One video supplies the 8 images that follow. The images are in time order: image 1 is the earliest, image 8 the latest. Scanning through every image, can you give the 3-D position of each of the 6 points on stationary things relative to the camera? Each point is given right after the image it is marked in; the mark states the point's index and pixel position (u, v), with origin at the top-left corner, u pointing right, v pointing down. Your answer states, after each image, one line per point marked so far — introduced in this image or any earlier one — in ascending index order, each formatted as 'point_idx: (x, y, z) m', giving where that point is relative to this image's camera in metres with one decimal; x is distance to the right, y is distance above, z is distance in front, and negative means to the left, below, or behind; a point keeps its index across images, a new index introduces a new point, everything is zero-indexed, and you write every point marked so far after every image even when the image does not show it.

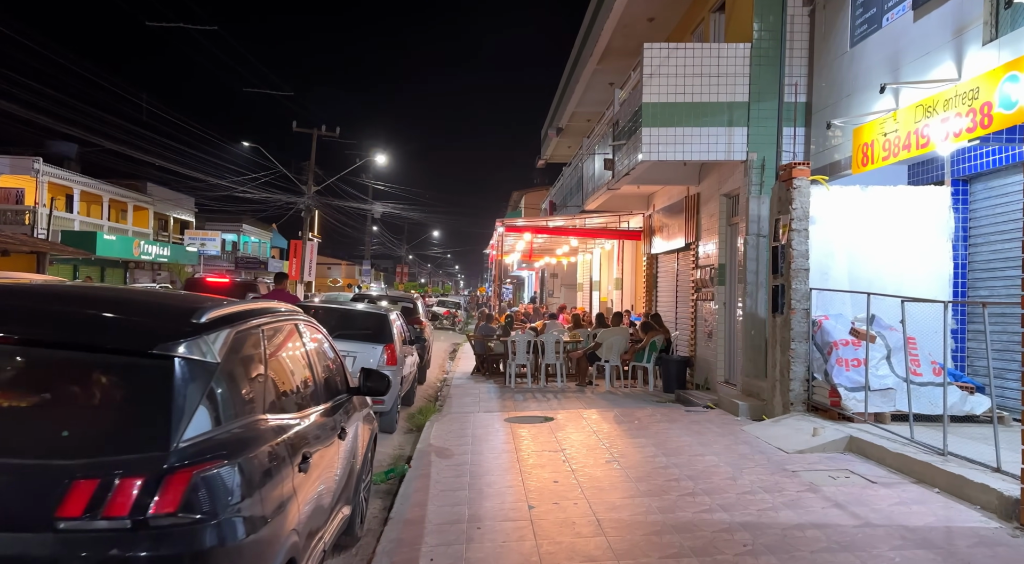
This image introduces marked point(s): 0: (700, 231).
0: (+3.2, +0.8, +12.5) m
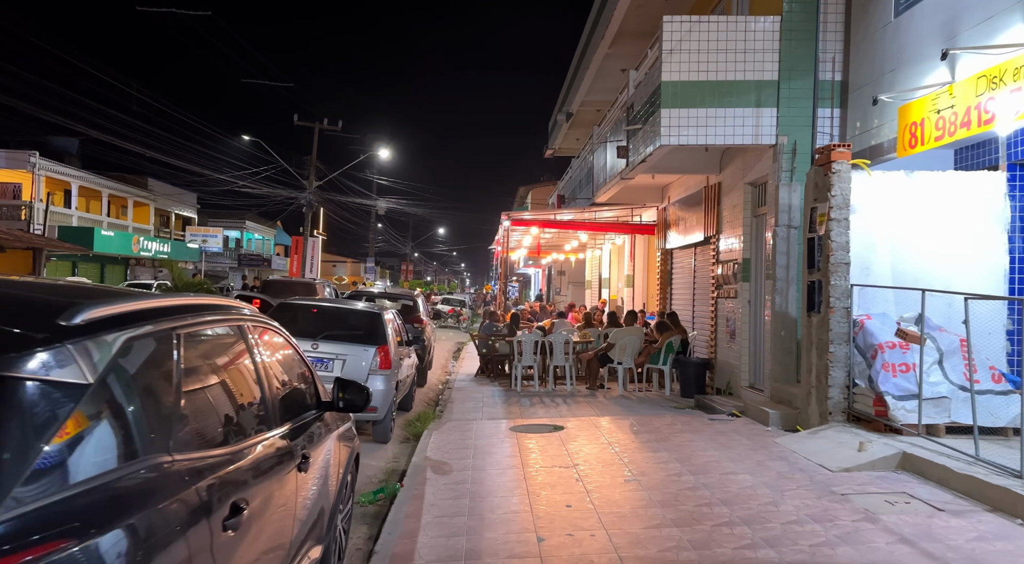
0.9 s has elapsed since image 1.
0: (+3.3, +0.9, +11.6) m
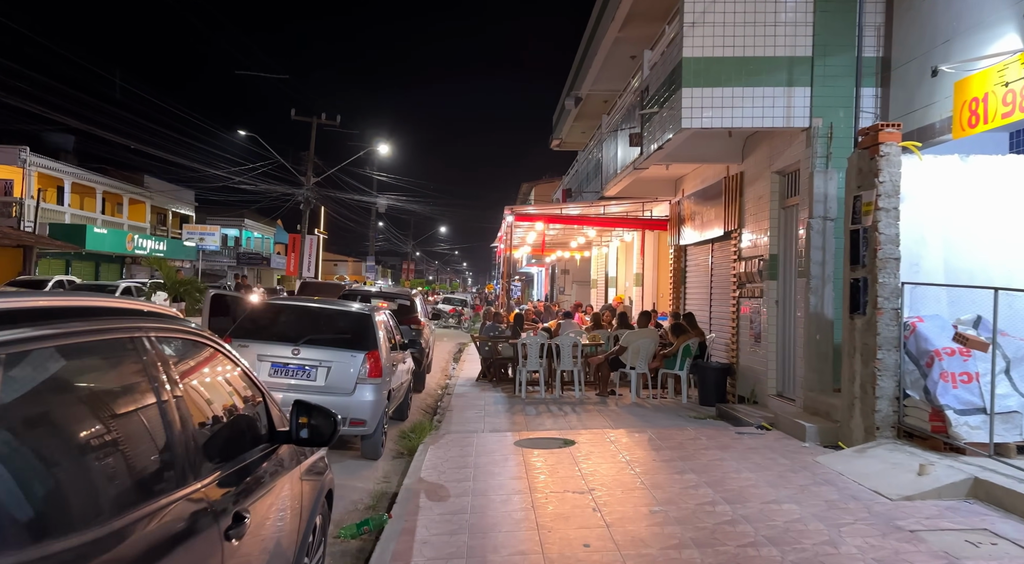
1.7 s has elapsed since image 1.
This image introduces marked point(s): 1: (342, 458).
0: (+3.3, +0.9, +10.7) m
1: (-1.8, -1.8, +7.7) m
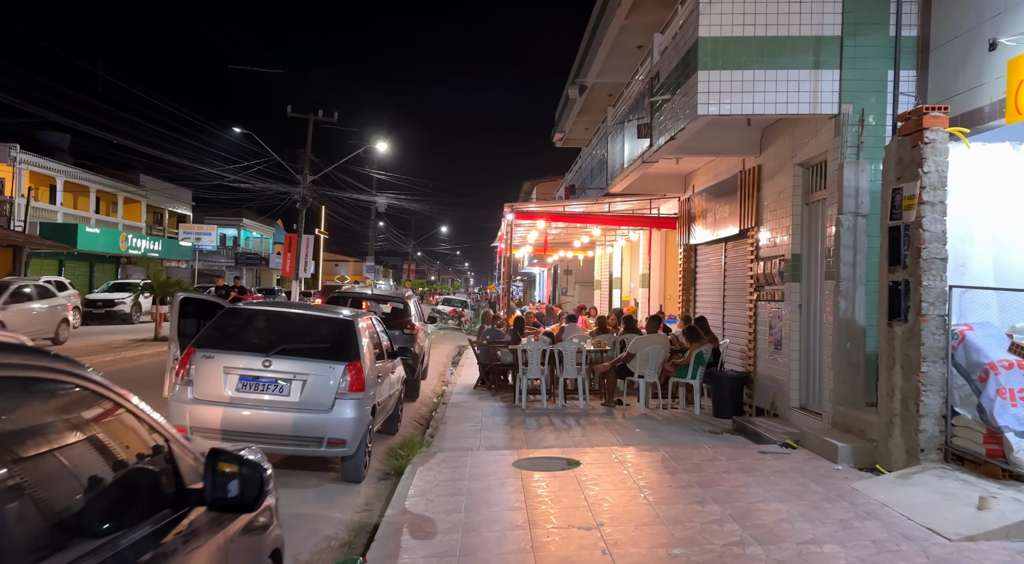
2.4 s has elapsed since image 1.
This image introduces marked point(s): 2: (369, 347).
0: (+3.3, +0.9, +9.9) m
1: (-1.8, -1.8, +6.9) m
2: (-1.4, -0.6, +7.5) m
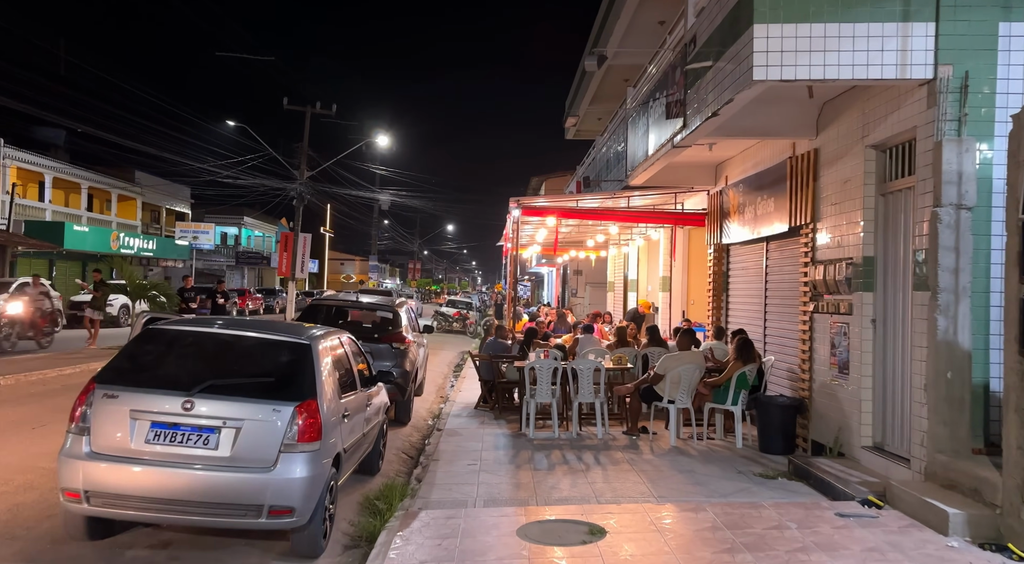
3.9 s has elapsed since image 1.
0: (+3.4, +0.8, +8.2) m
1: (-1.7, -1.9, +5.2) m
2: (-1.4, -0.7, +5.8) m
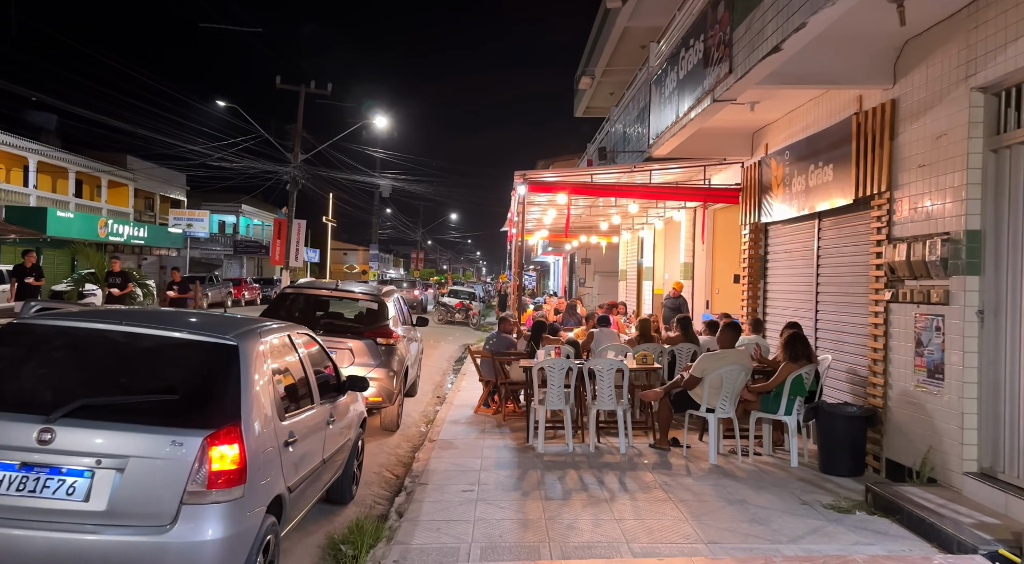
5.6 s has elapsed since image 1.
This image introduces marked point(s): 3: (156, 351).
0: (+3.4, +1.0, +6.6) m
1: (-1.7, -1.8, +3.7) m
2: (-1.4, -0.6, +4.3) m
3: (-1.8, -0.4, +3.9) m
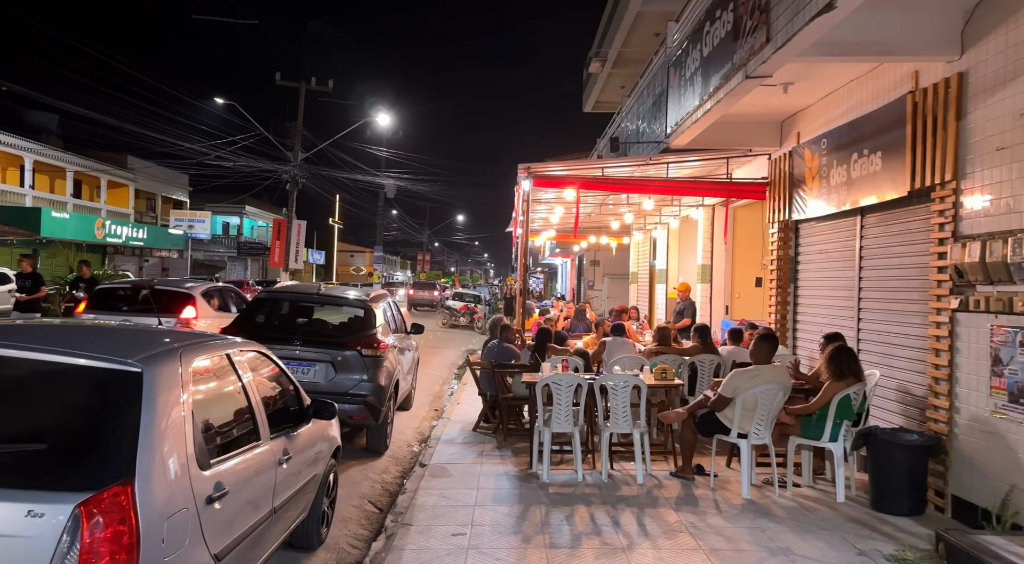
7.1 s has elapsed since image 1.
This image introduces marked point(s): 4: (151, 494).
0: (+3.4, +0.9, +5.6) m
1: (-1.7, -1.8, +2.8) m
2: (-1.4, -0.6, +3.4) m
3: (-1.9, -0.4, +2.9) m
4: (-1.3, -0.8, +2.7) m
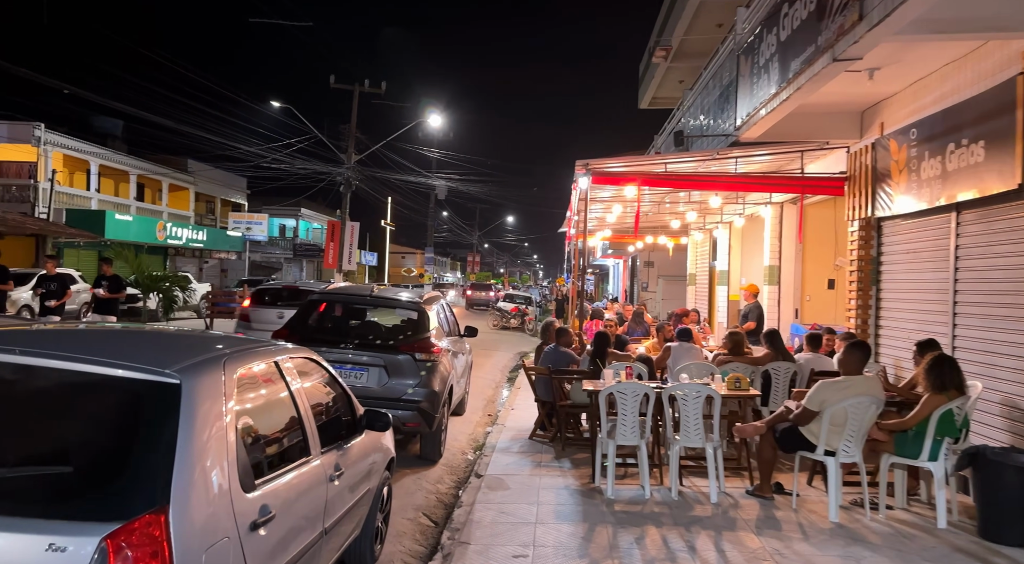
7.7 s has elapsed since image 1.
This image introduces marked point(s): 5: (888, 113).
0: (+3.9, +0.9, +5.0) m
1: (-1.5, -1.8, +2.5) m
2: (-1.1, -0.6, +3.0) m
3: (-1.6, -0.4, +2.6) m
4: (-1.1, -0.8, +2.4) m
5: (+4.1, +1.8, +8.0) m
